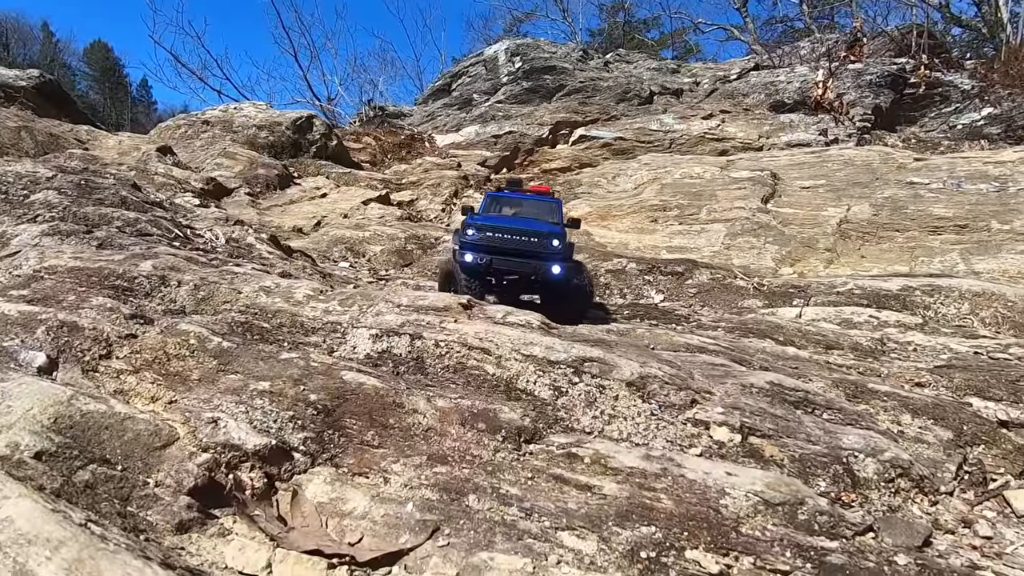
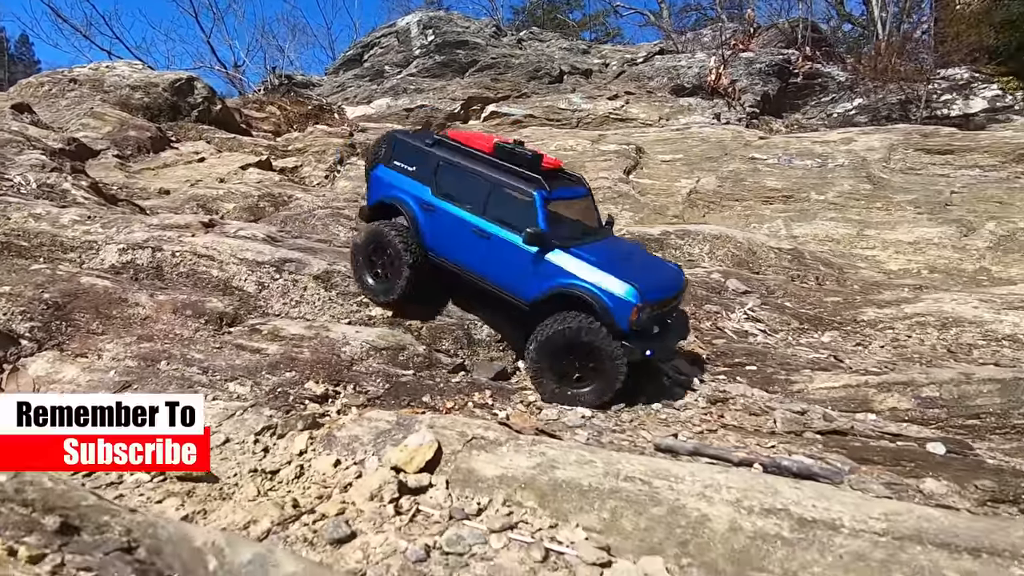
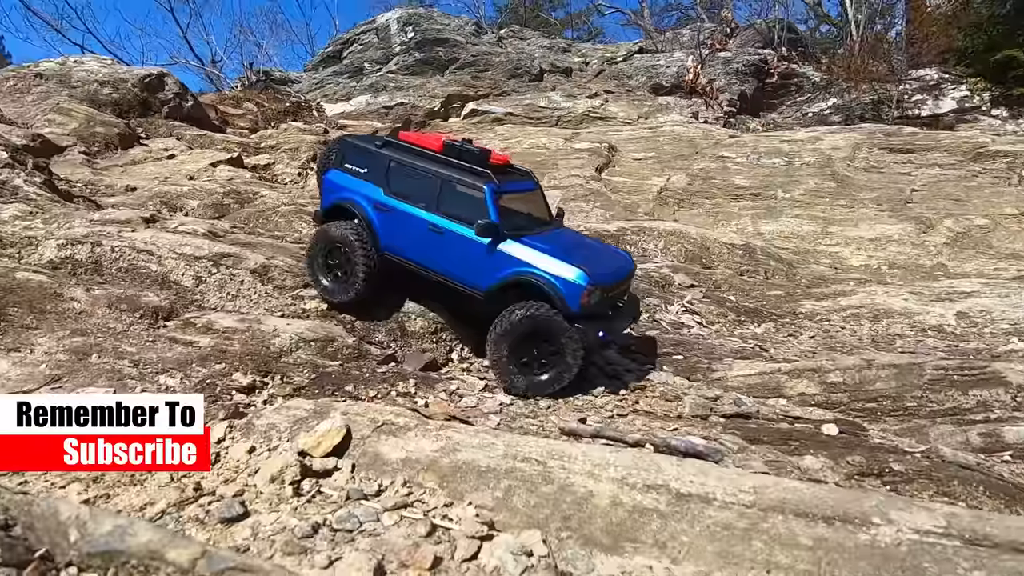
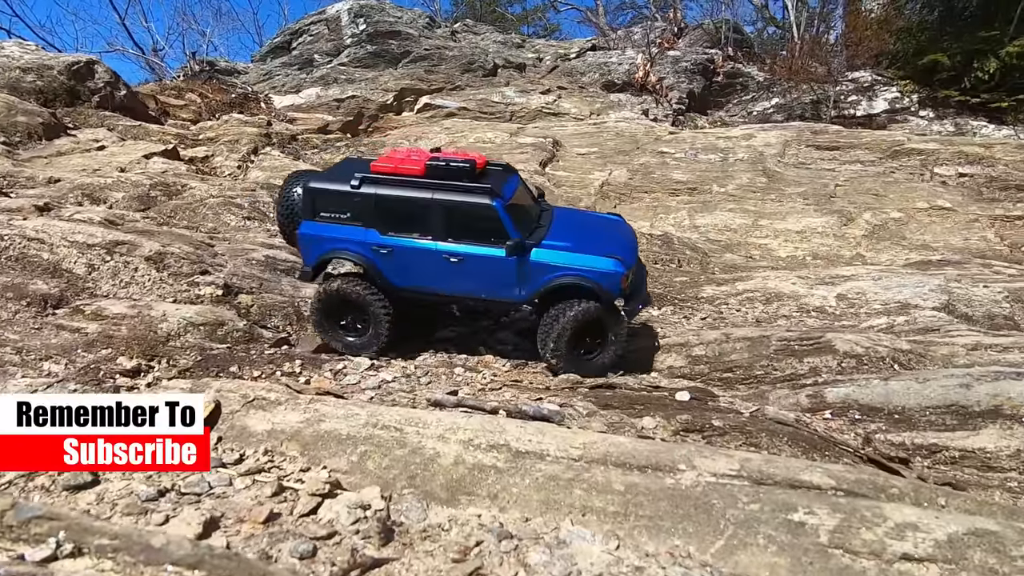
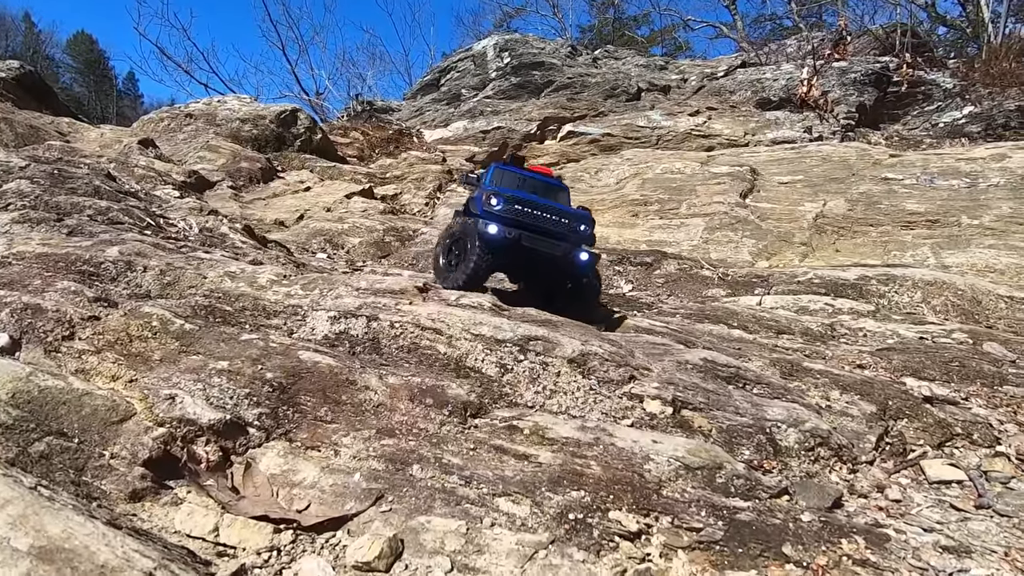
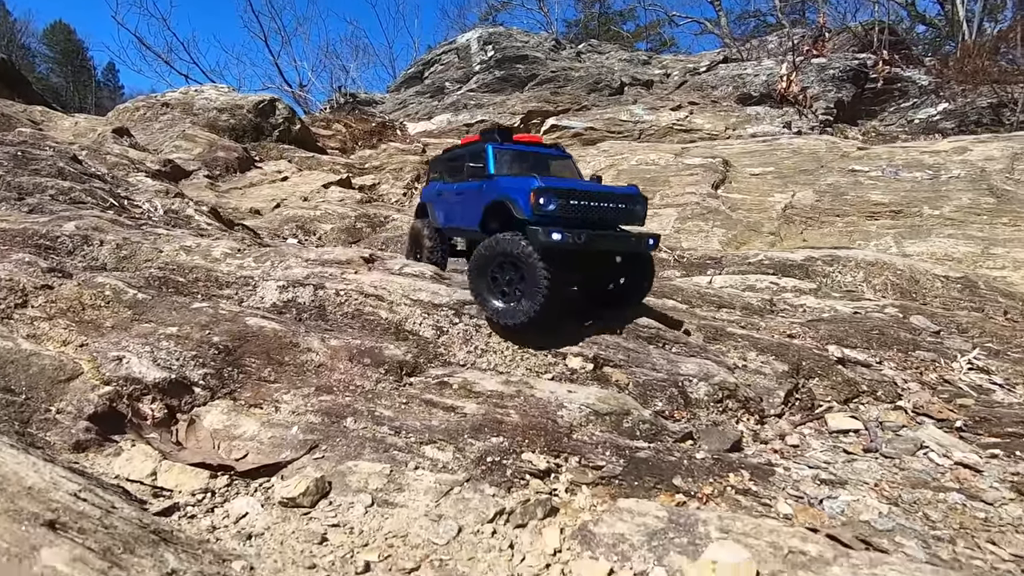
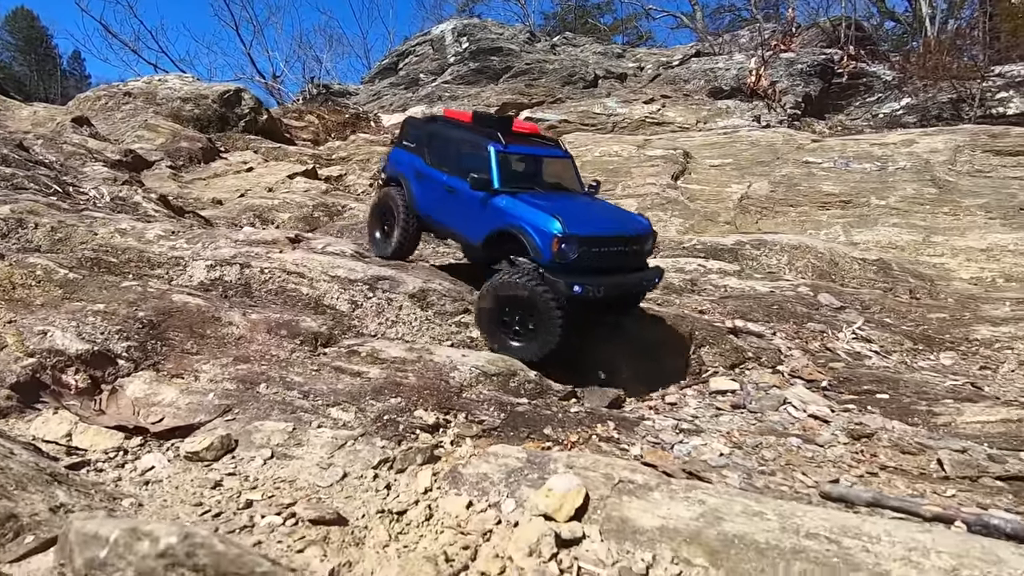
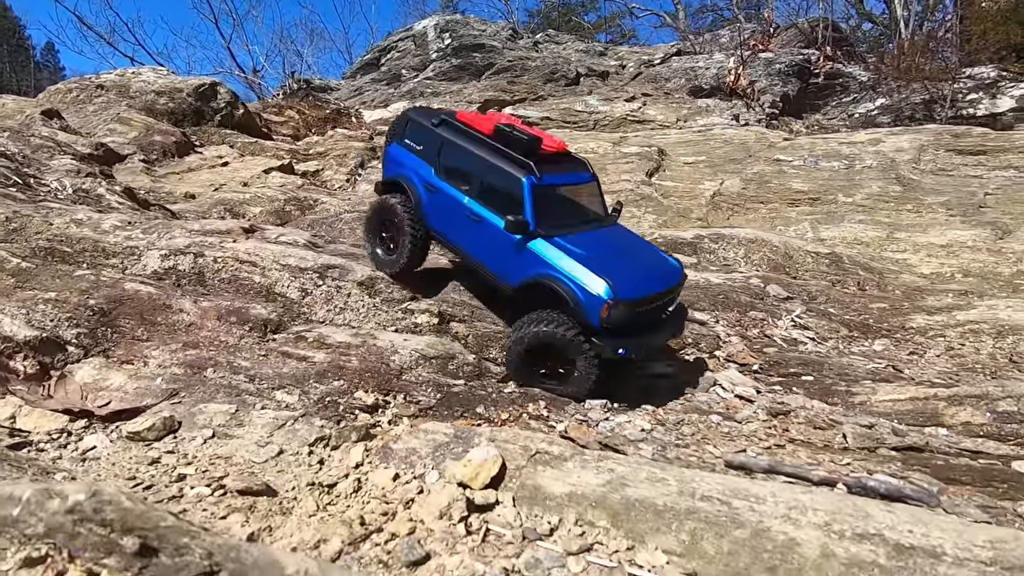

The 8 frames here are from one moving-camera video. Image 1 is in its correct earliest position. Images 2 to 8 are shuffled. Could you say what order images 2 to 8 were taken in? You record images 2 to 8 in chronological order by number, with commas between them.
5, 6, 7, 8, 2, 3, 4
